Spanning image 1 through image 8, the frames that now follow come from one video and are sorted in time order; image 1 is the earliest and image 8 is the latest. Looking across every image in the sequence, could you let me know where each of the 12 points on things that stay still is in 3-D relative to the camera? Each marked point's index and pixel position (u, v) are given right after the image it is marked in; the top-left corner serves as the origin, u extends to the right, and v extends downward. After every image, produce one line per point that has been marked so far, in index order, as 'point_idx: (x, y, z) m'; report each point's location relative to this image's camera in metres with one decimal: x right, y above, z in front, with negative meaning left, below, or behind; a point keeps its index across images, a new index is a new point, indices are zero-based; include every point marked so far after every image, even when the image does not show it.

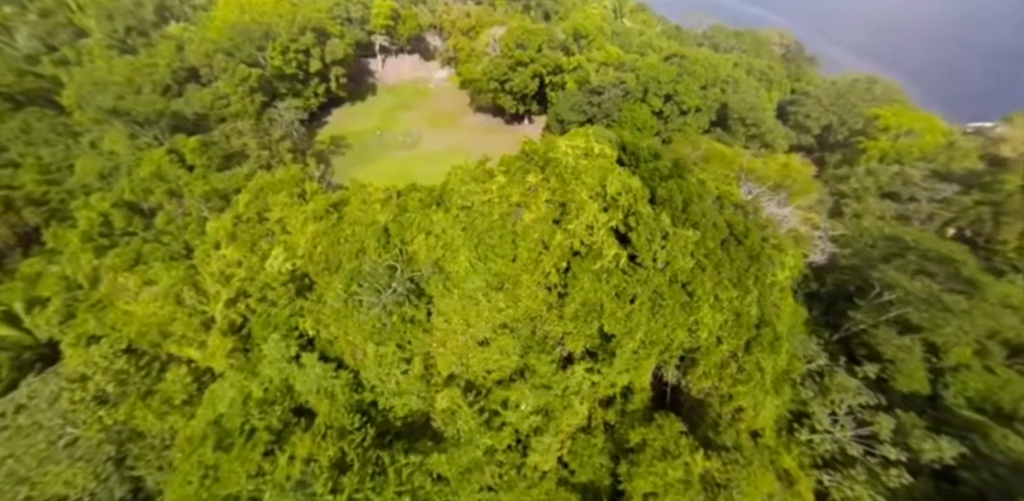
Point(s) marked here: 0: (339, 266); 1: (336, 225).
0: (-5.7, -0.5, +15.0) m
1: (-6.0, +0.8, +15.7) m
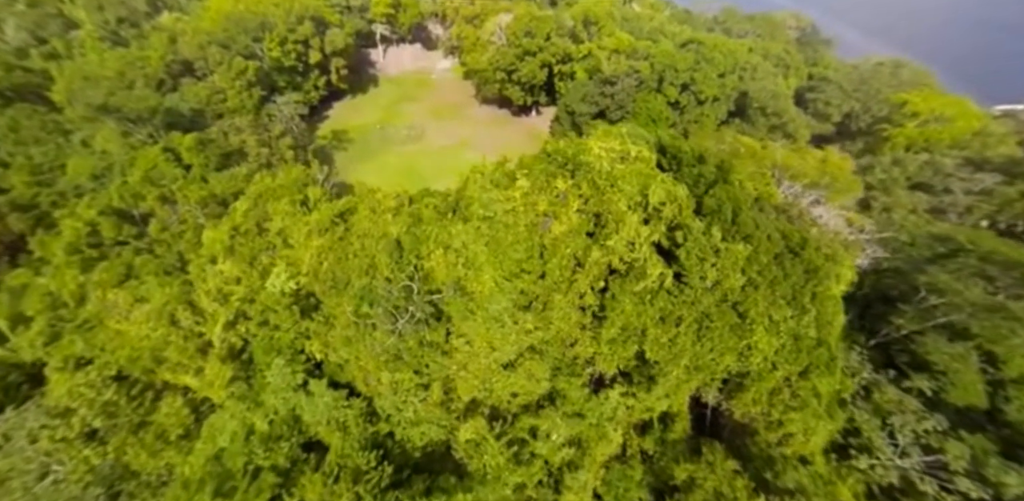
0: (-4.9, -1.0, +13.6) m
1: (-5.2, +0.3, +14.3) m
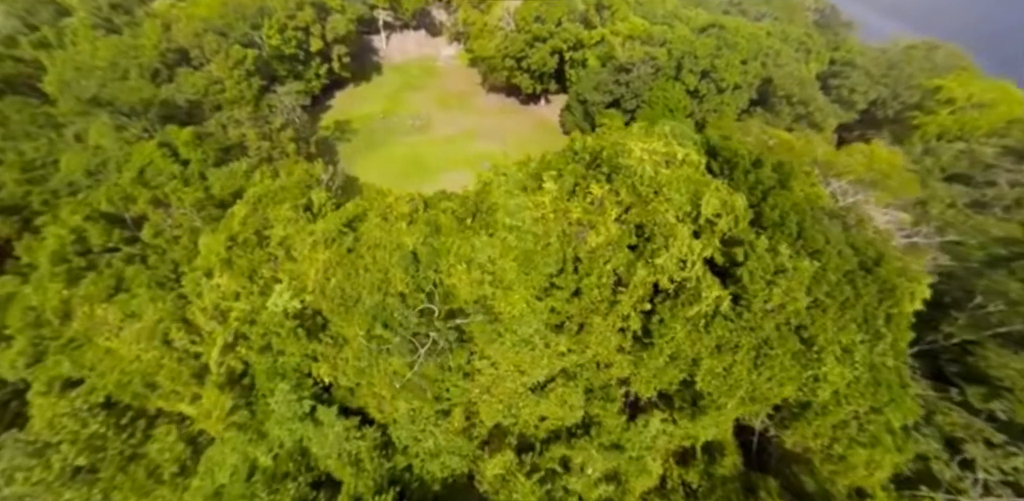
0: (-4.1, -1.4, +12.2) m
1: (-4.4, 0.0, +12.8) m
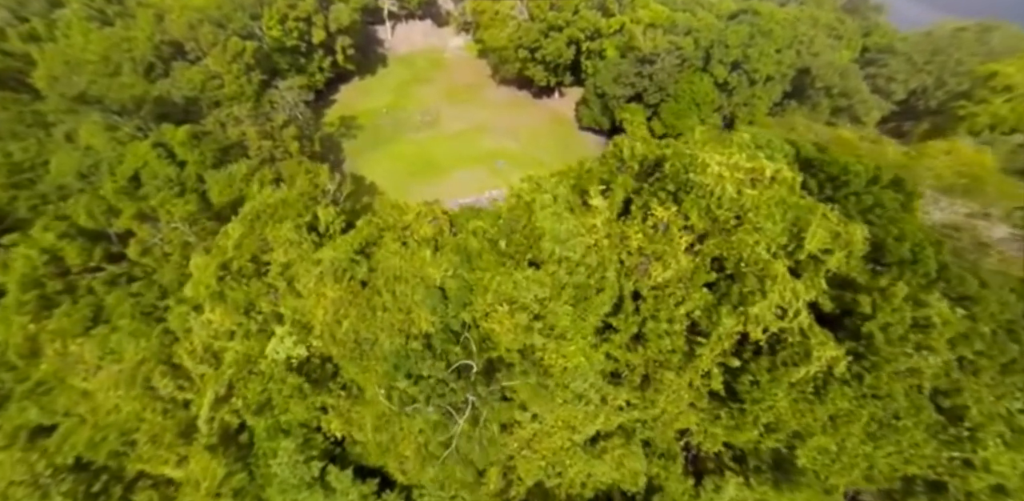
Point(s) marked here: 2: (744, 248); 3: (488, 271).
0: (-3.0, -2.1, +10.2) m
1: (-3.3, -0.8, +10.8) m
2: (+4.7, 0.0, +9.1) m
3: (-0.5, -0.5, +10.0) m
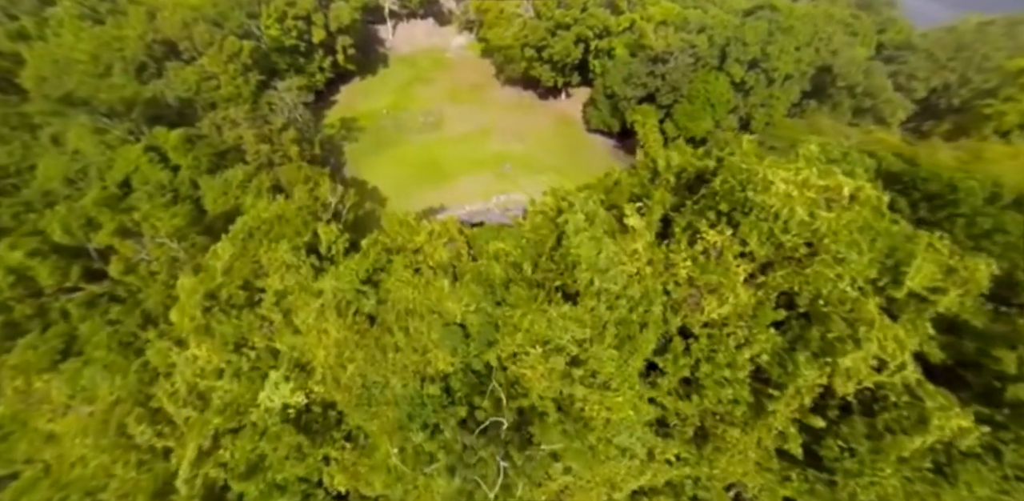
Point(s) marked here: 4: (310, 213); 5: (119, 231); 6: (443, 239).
0: (-2.4, -2.7, +8.9) m
1: (-2.7, -1.4, +9.4) m
2: (+5.3, -0.5, +7.8) m
3: (+0.1, -1.1, +8.6) m
4: (-6.2, +1.2, +14.4) m
5: (-13.2, +0.7, +15.3) m
6: (-1.6, +0.2, +10.8) m
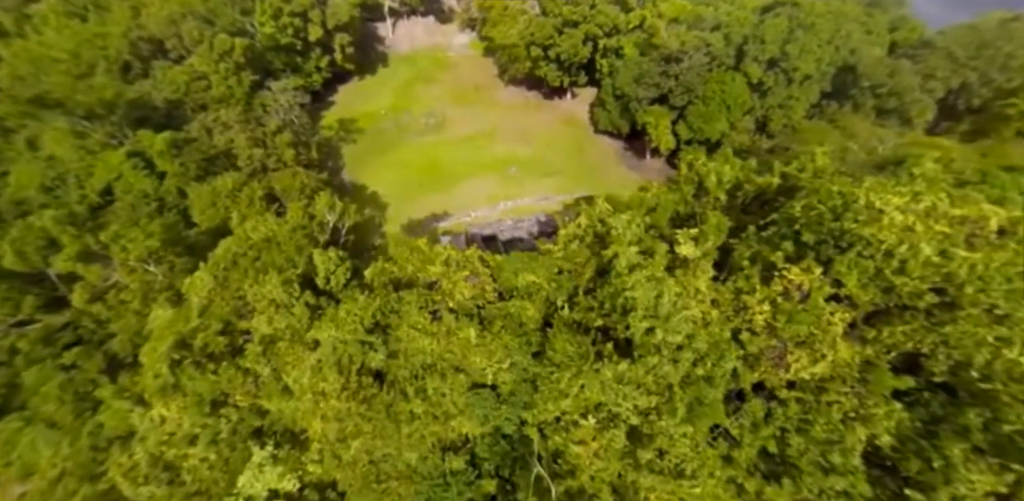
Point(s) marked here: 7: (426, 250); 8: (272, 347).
0: (-1.8, -3.4, +7.2) m
1: (-2.0, -2.0, +7.8) m
2: (+5.9, -1.2, +6.1) m
3: (+0.7, -1.8, +6.9) m
4: (-5.6, +0.5, +12.7) m
5: (-12.5, 0.0, +13.6) m
6: (-1.0, -0.5, +9.1) m
7: (-2.1, -0.1, +10.9) m
8: (-4.6, -1.9, +8.7) m
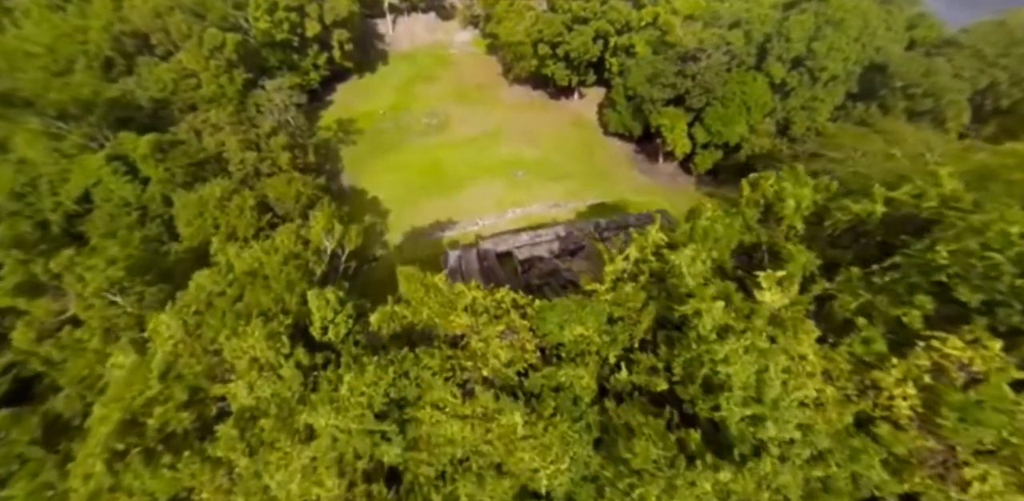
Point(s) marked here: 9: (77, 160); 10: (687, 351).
0: (-1.0, -4.2, +5.4) m
1: (-1.3, -2.8, +5.9) m
2: (+6.7, -2.0, +4.3) m
3: (+1.5, -2.6, +5.1) m
4: (-4.9, -0.2, +10.8) m
5: (-11.8, -0.7, +11.7) m
6: (-0.3, -1.3, +7.3) m
7: (-1.4, -0.8, +9.1) m
8: (-3.9, -2.6, +6.9) m
9: (-18.9, +3.8, +19.5) m
10: (+2.5, -1.6, +5.9) m
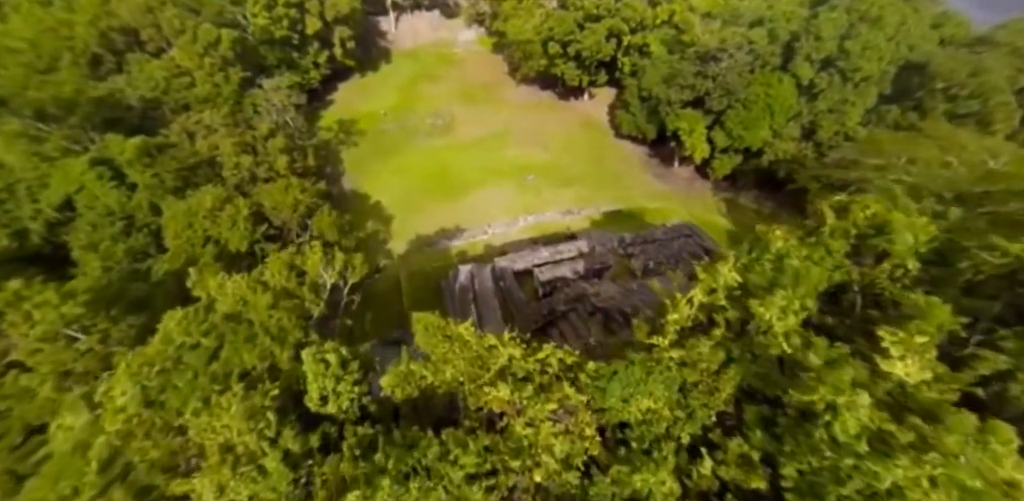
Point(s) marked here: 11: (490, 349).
0: (-0.4, -4.8, +3.7) m
1: (-0.7, -3.5, +4.3) m
2: (+7.3, -2.7, +2.7) m
3: (+2.1, -3.2, +3.5) m
4: (-4.2, -0.8, +9.2) m
5: (-11.2, -1.3, +10.1) m
6: (+0.4, -1.9, +5.7) m
7: (-0.8, -1.5, +7.5) m
8: (-3.2, -3.3, +5.3) m
9: (-18.2, +3.2, +17.8) m
10: (+3.1, -2.2, +4.3) m
11: (-0.2, -1.6, +6.5) m
